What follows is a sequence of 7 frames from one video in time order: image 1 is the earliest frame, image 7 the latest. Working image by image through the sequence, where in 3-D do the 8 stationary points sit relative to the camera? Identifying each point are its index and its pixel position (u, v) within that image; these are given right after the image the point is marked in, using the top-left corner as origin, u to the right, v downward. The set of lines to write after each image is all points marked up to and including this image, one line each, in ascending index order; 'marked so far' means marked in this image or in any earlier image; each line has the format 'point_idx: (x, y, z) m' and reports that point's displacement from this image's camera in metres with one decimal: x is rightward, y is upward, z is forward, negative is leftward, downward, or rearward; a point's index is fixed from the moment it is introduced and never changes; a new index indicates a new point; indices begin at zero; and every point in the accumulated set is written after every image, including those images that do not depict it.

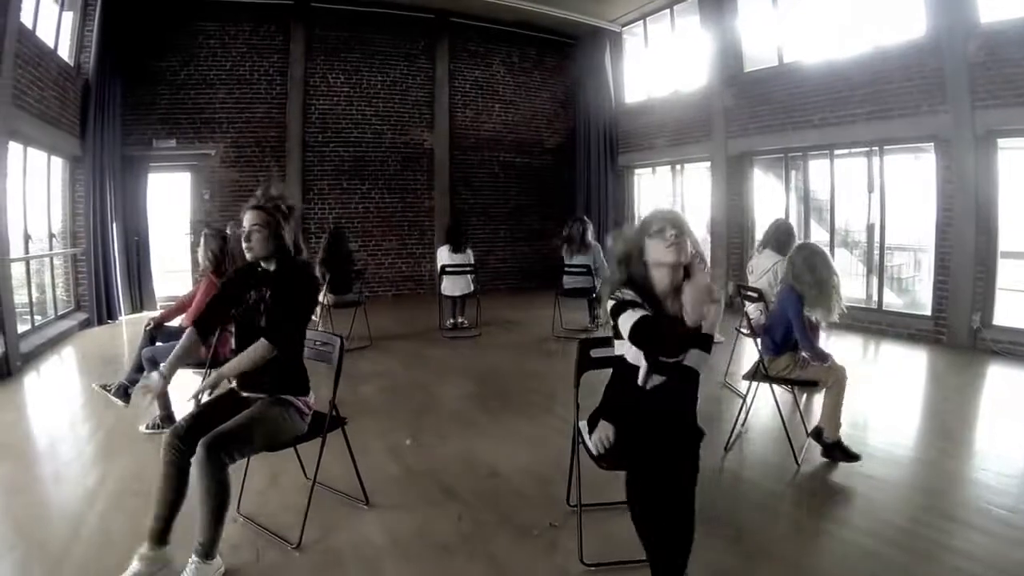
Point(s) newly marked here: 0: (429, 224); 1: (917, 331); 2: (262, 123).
0: (-1.1, +0.9, +9.0) m
1: (+3.7, -0.4, +5.6) m
2: (-3.2, +2.1, +7.9) m
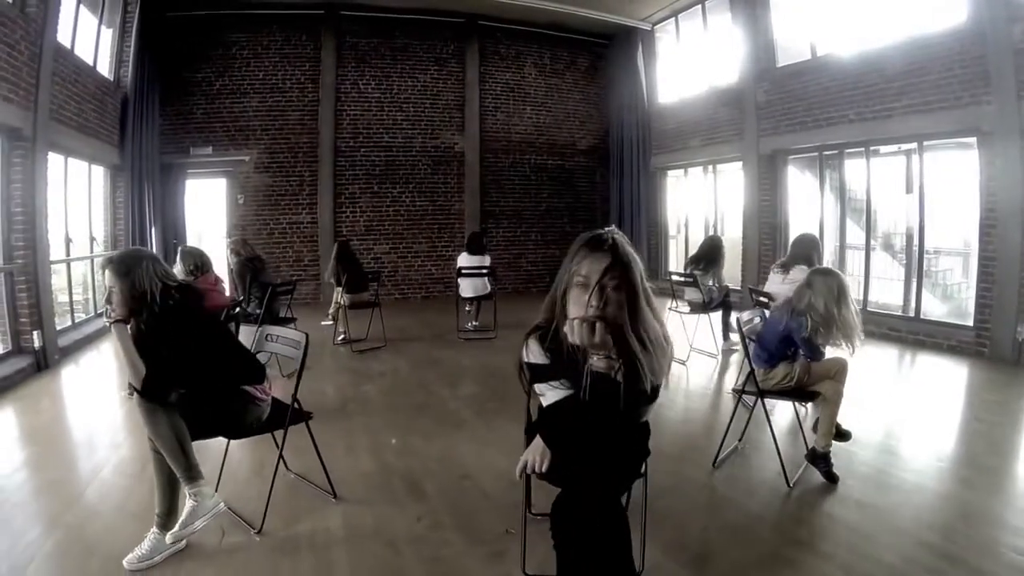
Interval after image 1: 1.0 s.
0: (-0.7, +0.9, +9.0) m
1: (+3.8, -0.5, +5.2) m
2: (-2.9, +2.1, +8.1) m
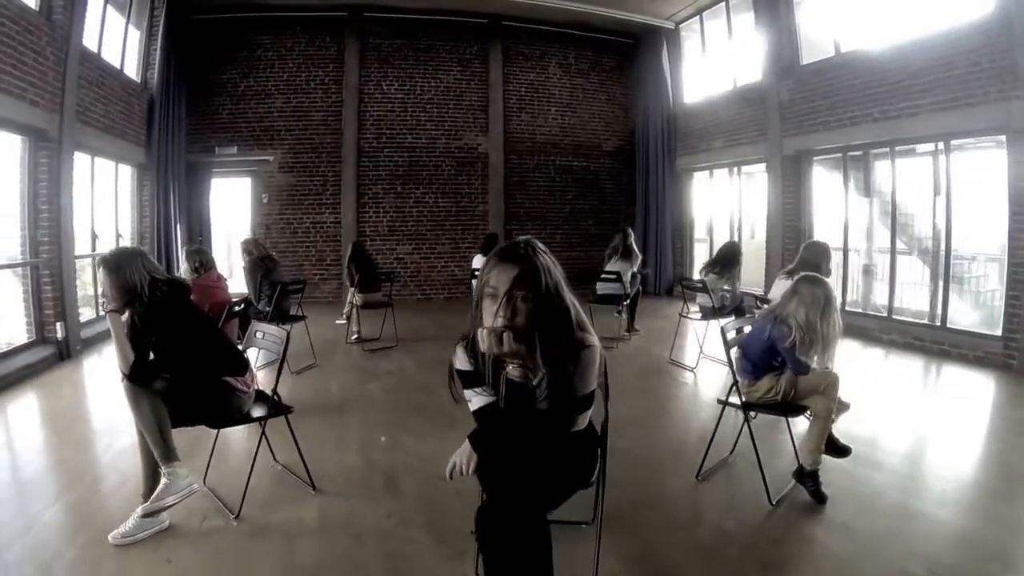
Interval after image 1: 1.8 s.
0: (-0.4, +0.9, +9.0) m
1: (+3.8, -0.5, +4.9) m
2: (-2.6, +2.2, +8.3) m
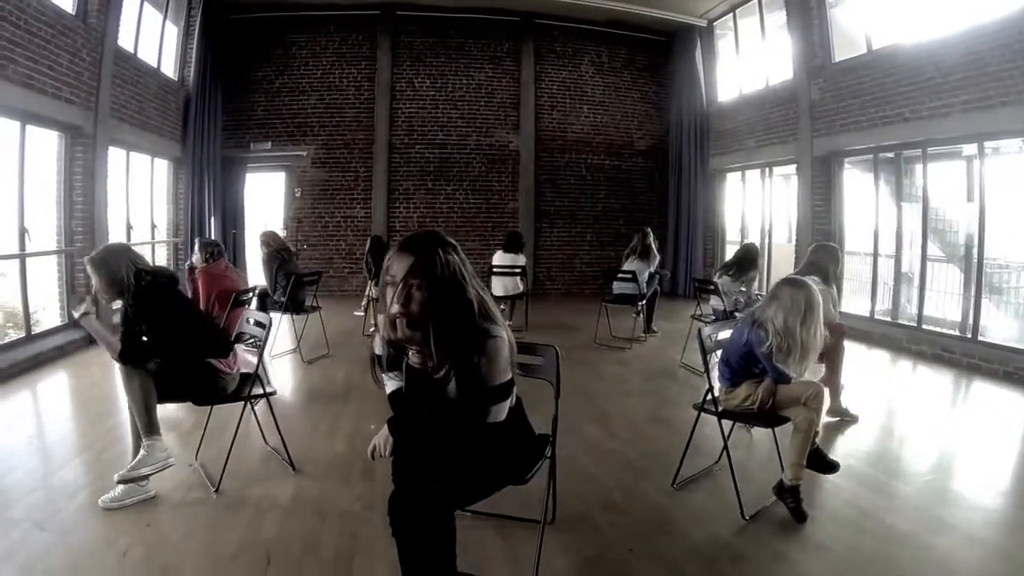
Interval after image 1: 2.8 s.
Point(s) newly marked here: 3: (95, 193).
0: (0.0, +0.9, +9.0) m
1: (+3.8, -0.6, +4.6) m
2: (-2.2, +2.3, +8.5) m
3: (-3.4, +0.8, +4.9) m
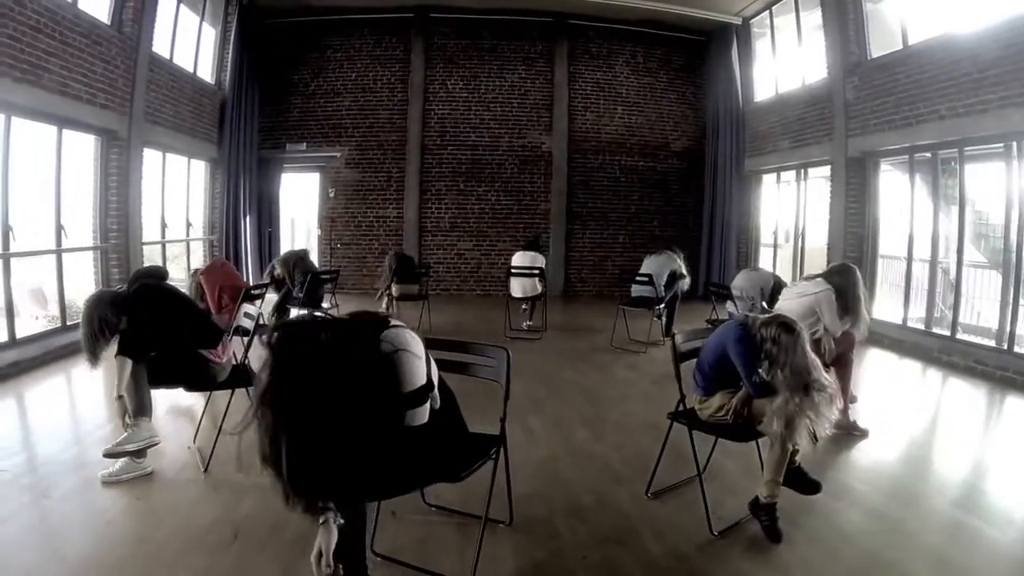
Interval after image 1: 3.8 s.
0: (+0.5, +0.9, +9.0) m
1: (+3.8, -0.7, +4.2) m
2: (-1.8, +2.3, +8.7) m
3: (-3.3, +0.8, +5.2) m
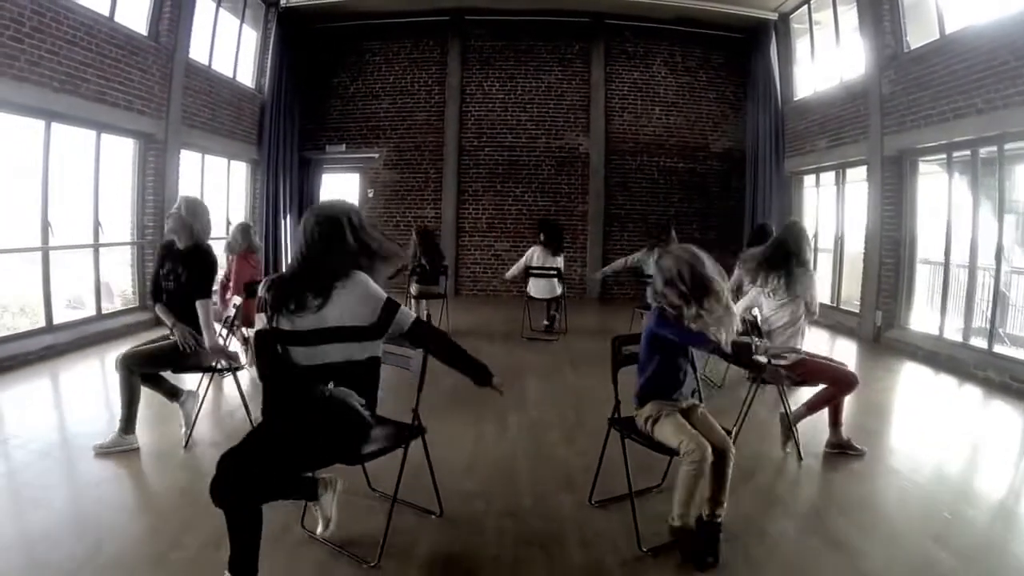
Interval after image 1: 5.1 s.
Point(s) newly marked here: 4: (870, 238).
0: (+0.9, +0.9, +9.0) m
1: (+3.7, -0.8, +3.8) m
2: (-1.3, +2.3, +8.9) m
3: (-3.2, +0.9, +5.6) m
4: (+3.5, +0.5, +5.9) m
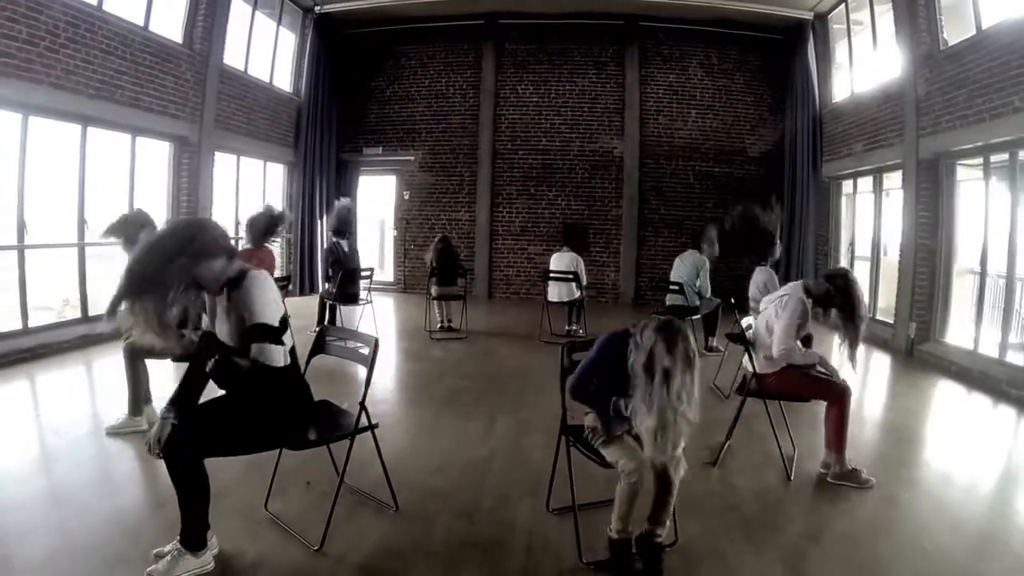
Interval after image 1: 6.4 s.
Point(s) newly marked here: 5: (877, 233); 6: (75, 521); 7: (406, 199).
0: (+1.4, +0.8, +8.9) m
1: (+3.7, -0.8, +3.5) m
2: (-0.9, +2.3, +9.0) m
3: (-3.0, +0.9, +5.9) m
4: (+3.6, +0.4, +5.6) m
5: (+4.0, +0.6, +6.6) m
6: (-1.7, -0.9, +2.4) m
7: (-1.6, +1.3, +9.3) m
